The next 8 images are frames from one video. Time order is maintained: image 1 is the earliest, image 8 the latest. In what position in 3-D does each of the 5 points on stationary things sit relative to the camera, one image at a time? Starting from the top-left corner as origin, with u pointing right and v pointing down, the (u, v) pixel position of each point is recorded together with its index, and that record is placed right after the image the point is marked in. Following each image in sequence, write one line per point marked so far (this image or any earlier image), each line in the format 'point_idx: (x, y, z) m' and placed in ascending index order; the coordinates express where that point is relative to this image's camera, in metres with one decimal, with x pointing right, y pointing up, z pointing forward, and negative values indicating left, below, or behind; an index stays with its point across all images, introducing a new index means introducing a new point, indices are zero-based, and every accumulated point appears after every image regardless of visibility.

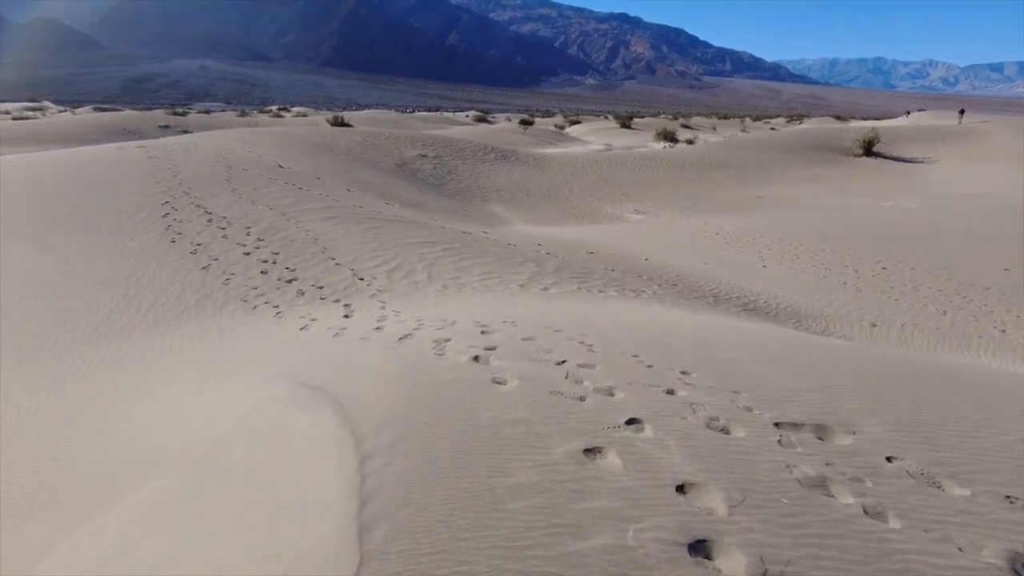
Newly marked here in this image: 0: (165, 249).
0: (-4.3, +0.5, +8.1) m
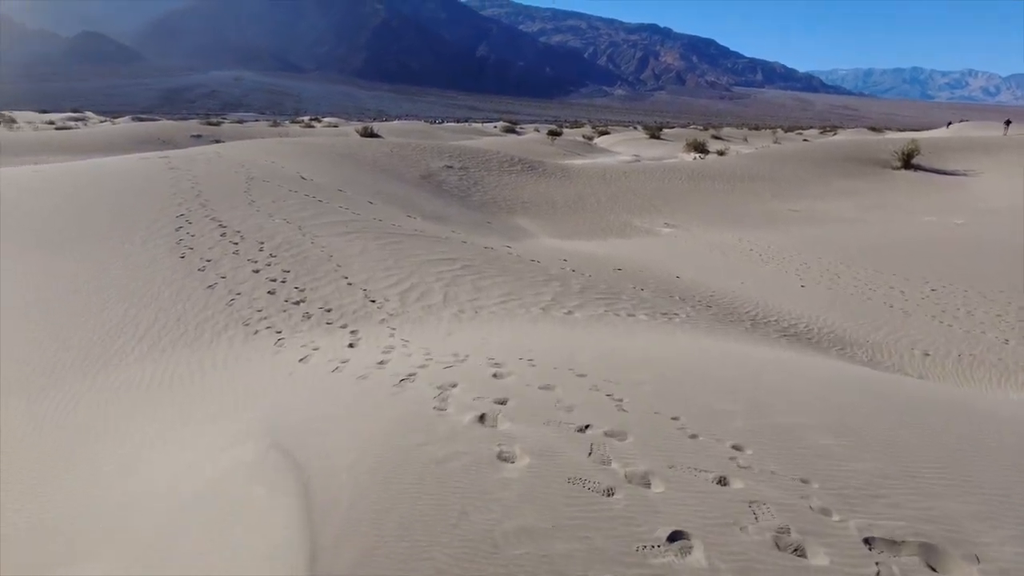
0: (-4.0, +0.3, +7.7) m
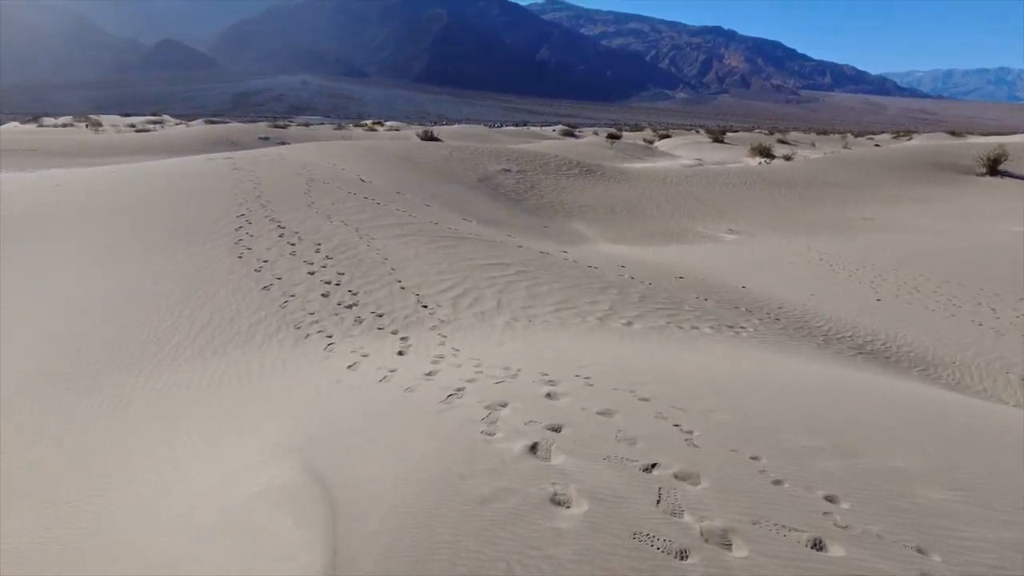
0: (-3.4, +0.3, +7.8) m
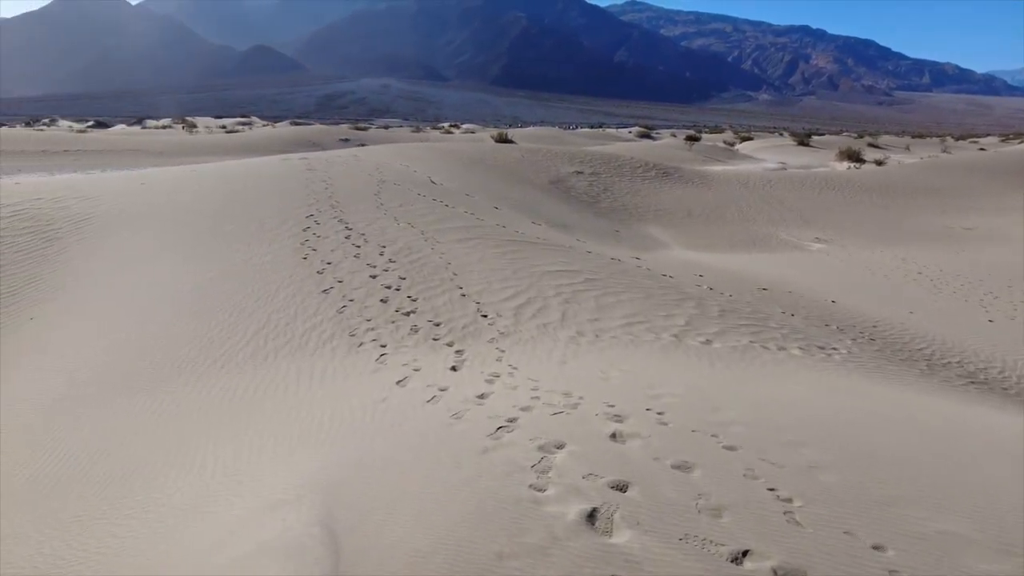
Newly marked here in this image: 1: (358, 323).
0: (-2.6, +0.3, +7.7) m
1: (-1.4, -0.3, +5.7) m
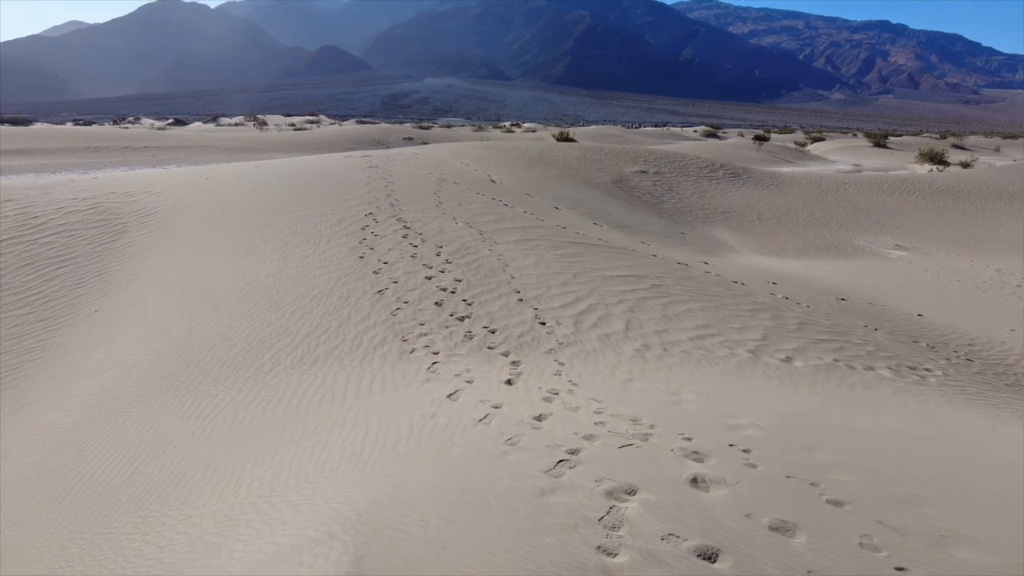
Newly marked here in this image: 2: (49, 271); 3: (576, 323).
0: (-1.9, +0.3, +7.5) m
1: (-0.9, -0.3, +5.5) m
2: (-6.6, +0.2, +9.3) m
3: (+0.5, -0.3, +5.6) m
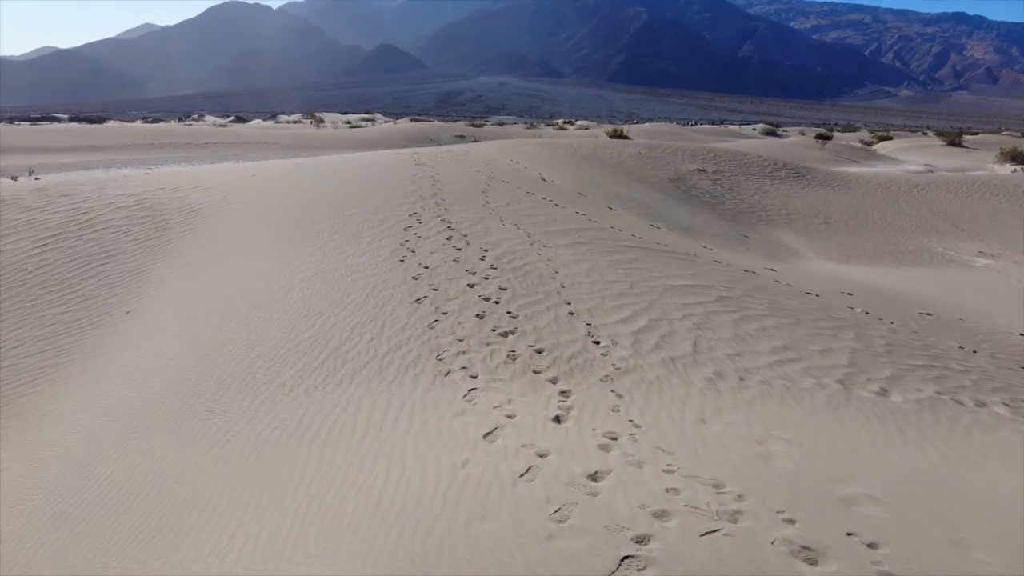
0: (-1.3, +0.2, +7.0) m
1: (-0.5, -0.4, +4.9) m
2: (-5.9, +0.3, +9.1) m
3: (+0.9, -0.4, +4.9) m
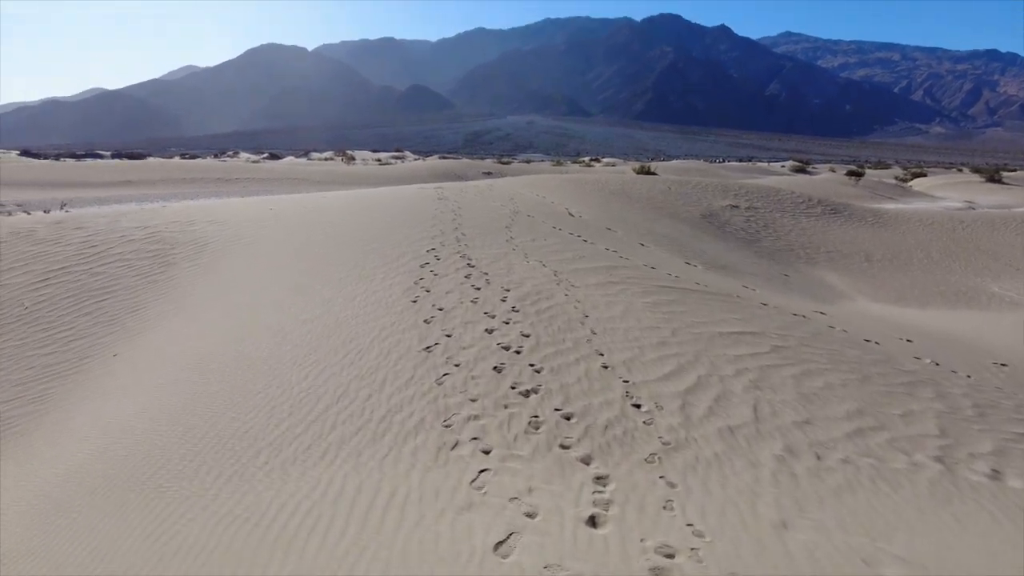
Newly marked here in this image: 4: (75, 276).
0: (-1.1, -0.2, +6.3) m
1: (-0.3, -0.7, +4.1) m
2: (-5.6, -0.2, +8.5) m
3: (+1.1, -0.8, +4.1) m
4: (-6.4, +0.2, +9.6) m
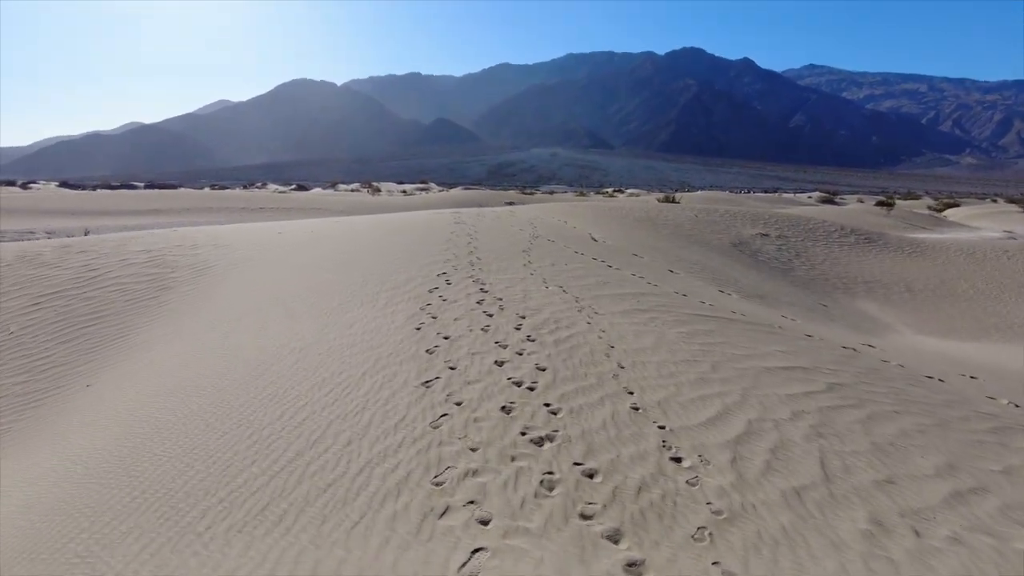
0: (-1.0, -0.4, +5.6) m
1: (-0.3, -0.9, +3.3) m
2: (-5.4, -0.5, +8.0) m
3: (+1.1, -0.9, +3.2) m
4: (-6.2, -0.2, +9.0) m
